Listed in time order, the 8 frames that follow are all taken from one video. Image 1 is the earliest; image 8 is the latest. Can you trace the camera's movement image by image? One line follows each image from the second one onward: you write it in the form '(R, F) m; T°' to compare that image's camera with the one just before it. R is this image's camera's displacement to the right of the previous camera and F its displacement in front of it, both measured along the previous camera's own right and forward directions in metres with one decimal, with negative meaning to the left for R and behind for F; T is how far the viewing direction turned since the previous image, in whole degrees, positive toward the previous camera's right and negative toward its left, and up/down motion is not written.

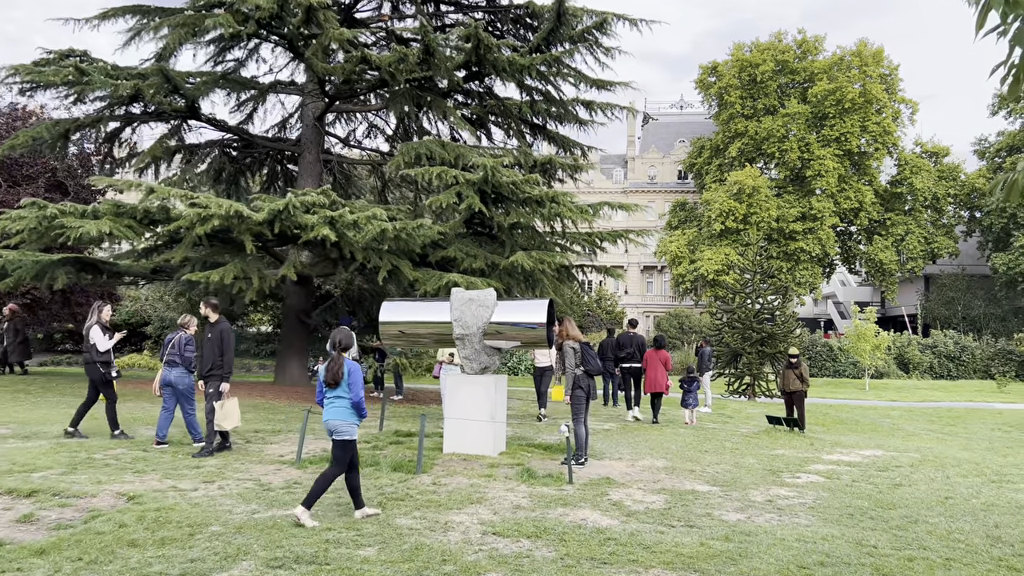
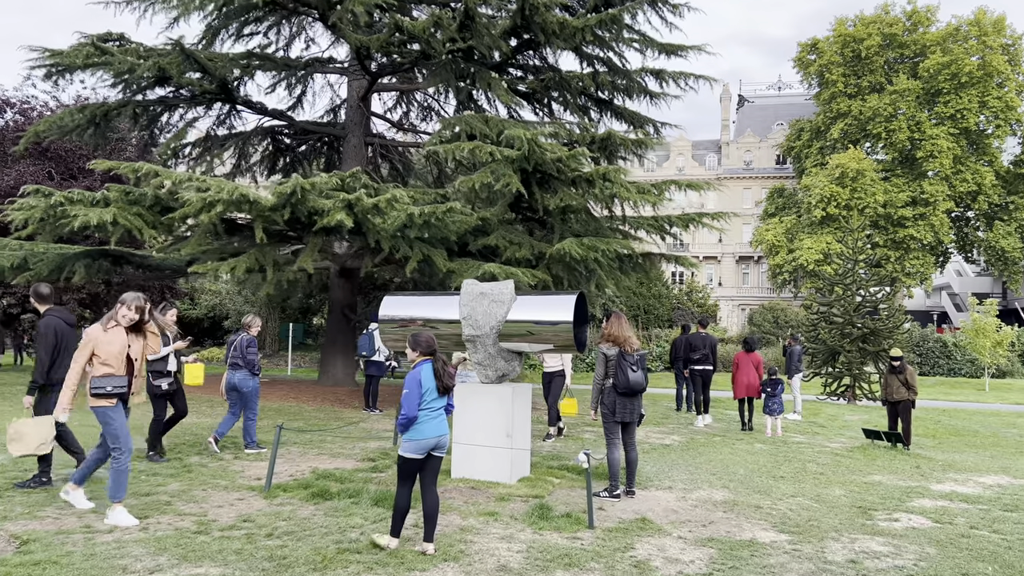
(+0.7, +1.6) m; -7°
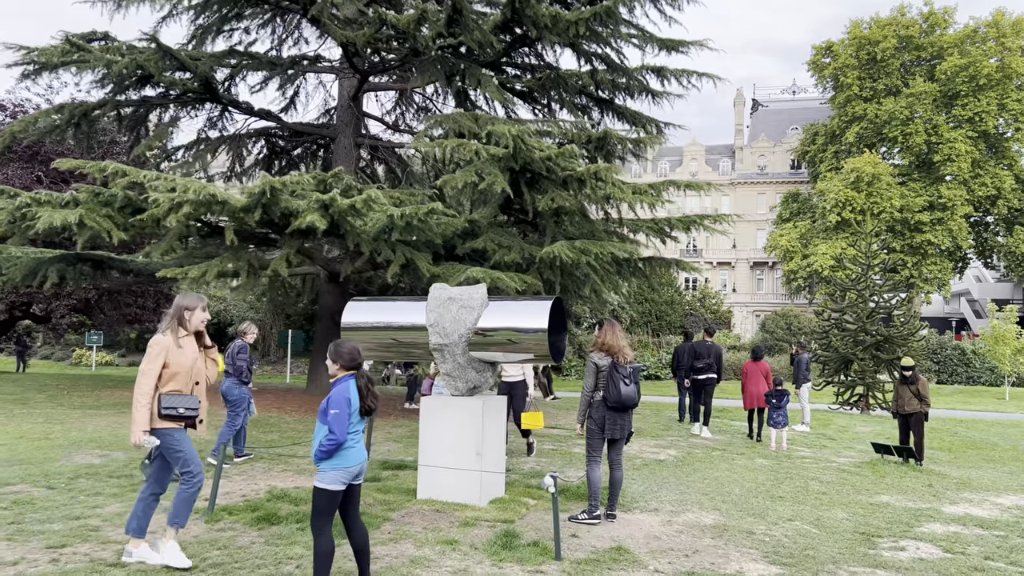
(+0.4, +0.6) m; -1°
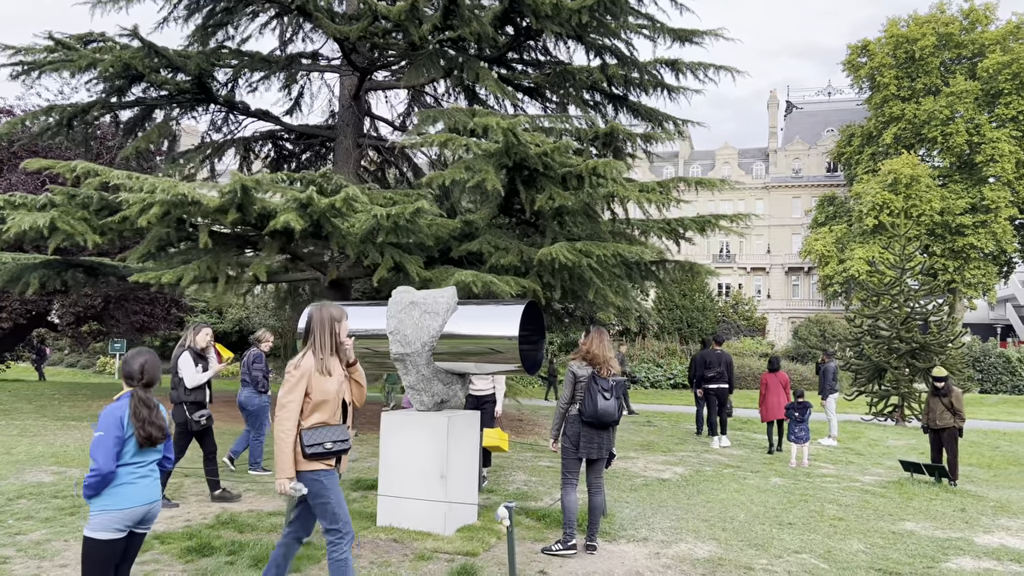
(+0.5, +0.7) m; -2°
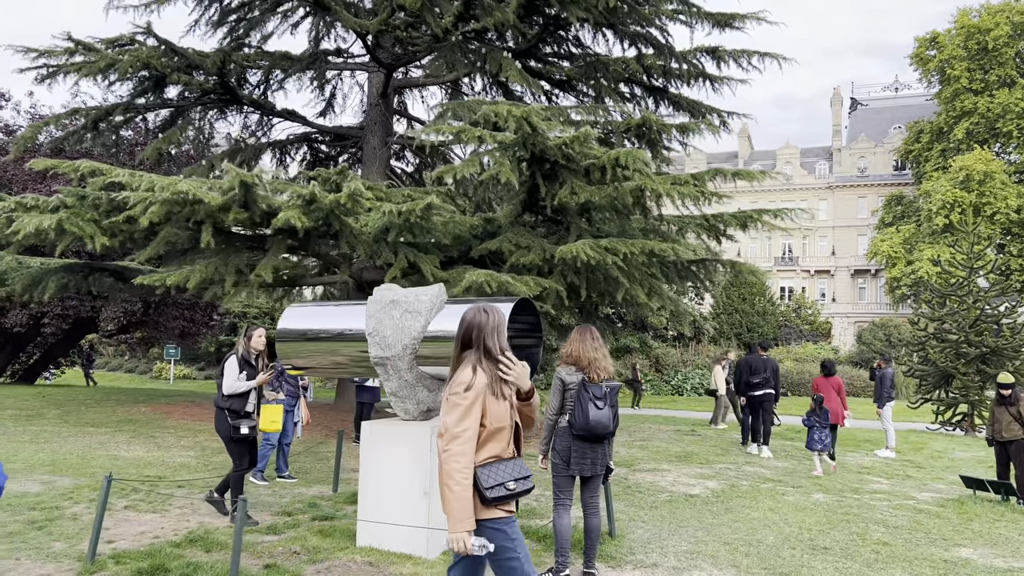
(+0.5, +0.6) m; -4°
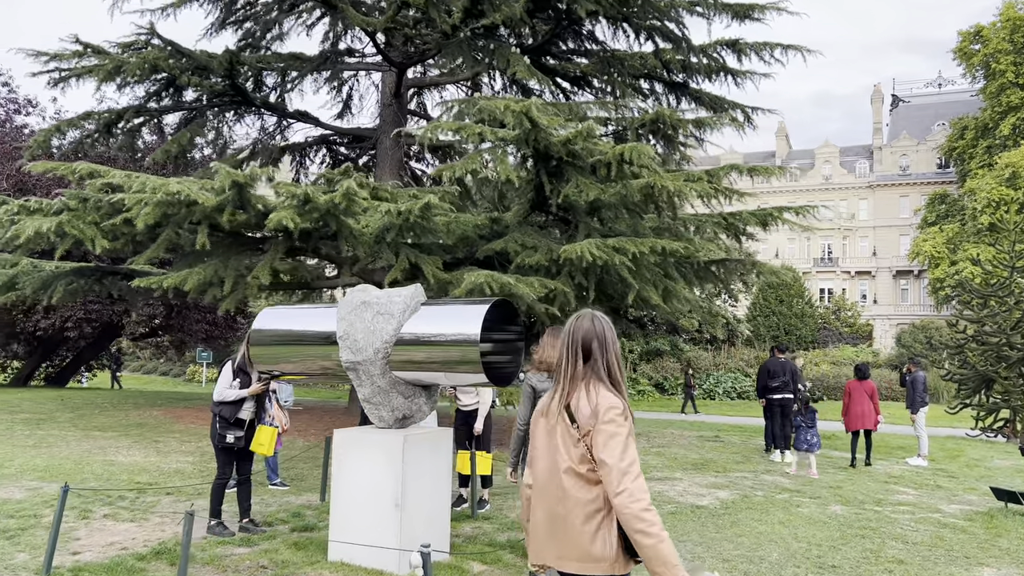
(+0.4, +0.3) m; -3°
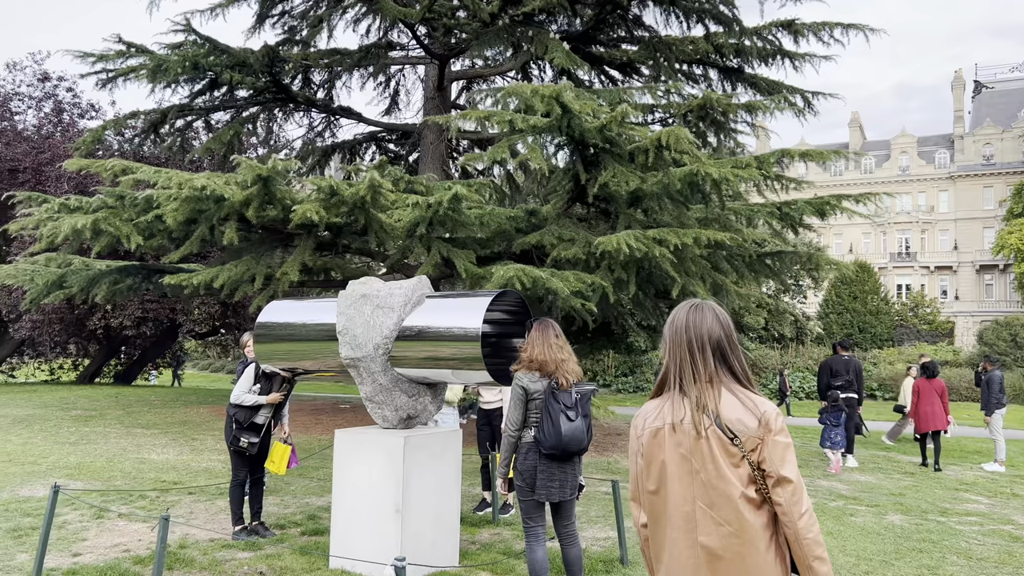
(+0.4, +0.4) m; -5°
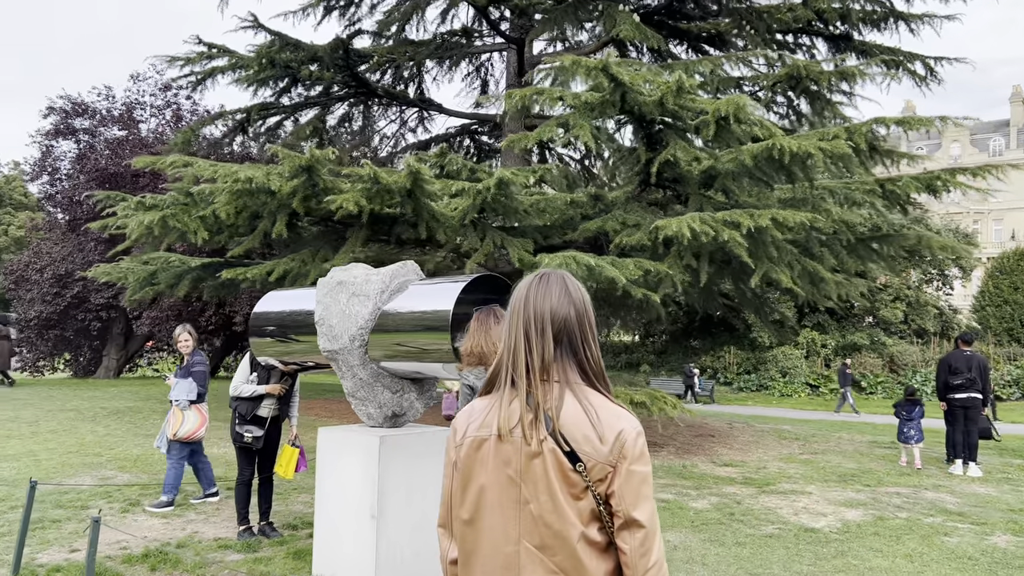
(+0.8, +0.6) m; -9°
